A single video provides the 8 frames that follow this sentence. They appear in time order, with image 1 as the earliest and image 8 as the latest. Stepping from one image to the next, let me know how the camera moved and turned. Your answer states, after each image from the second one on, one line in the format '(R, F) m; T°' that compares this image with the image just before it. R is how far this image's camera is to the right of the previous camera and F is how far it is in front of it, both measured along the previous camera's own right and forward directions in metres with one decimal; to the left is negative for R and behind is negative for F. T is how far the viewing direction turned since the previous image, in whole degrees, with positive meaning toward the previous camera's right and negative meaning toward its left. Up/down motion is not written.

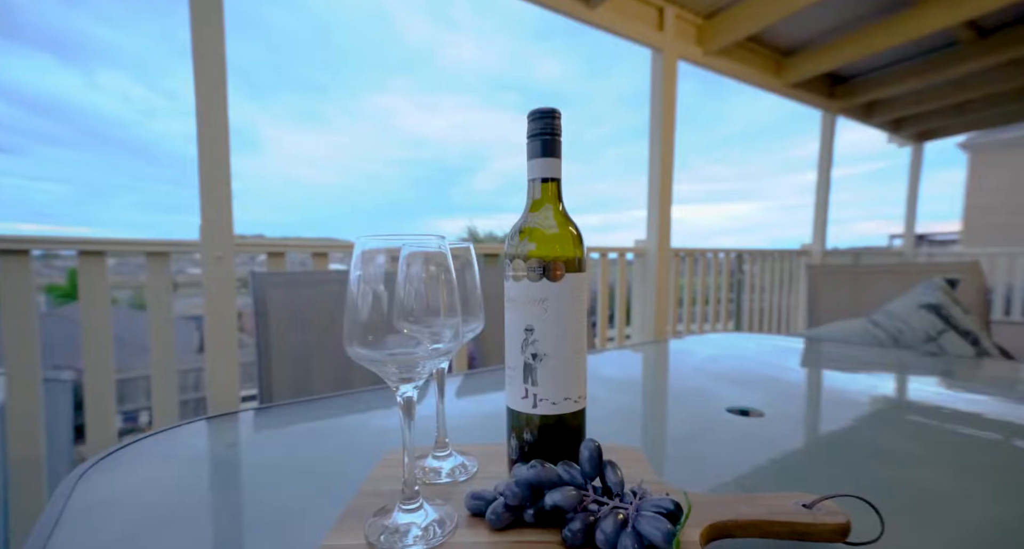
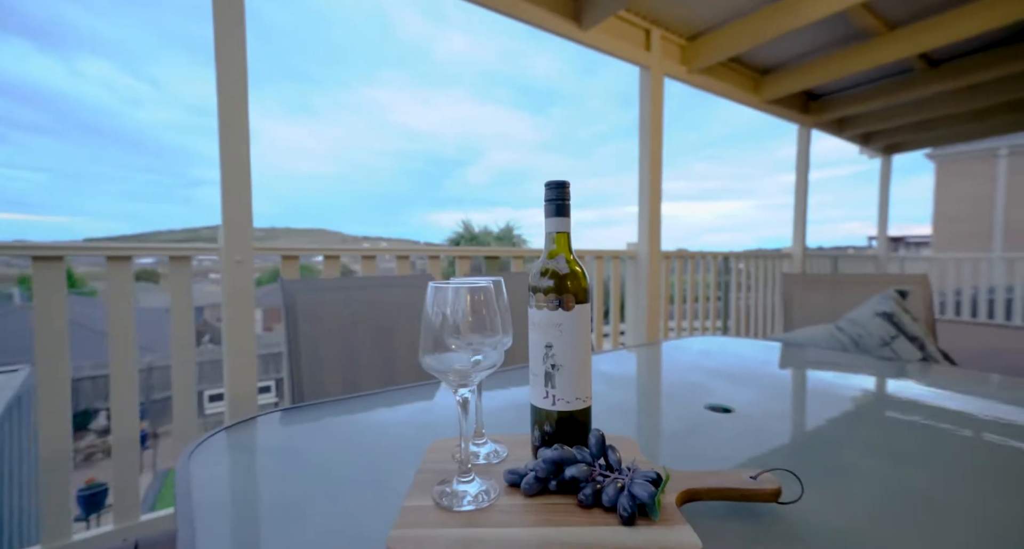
(0.0, -0.1) m; +2°
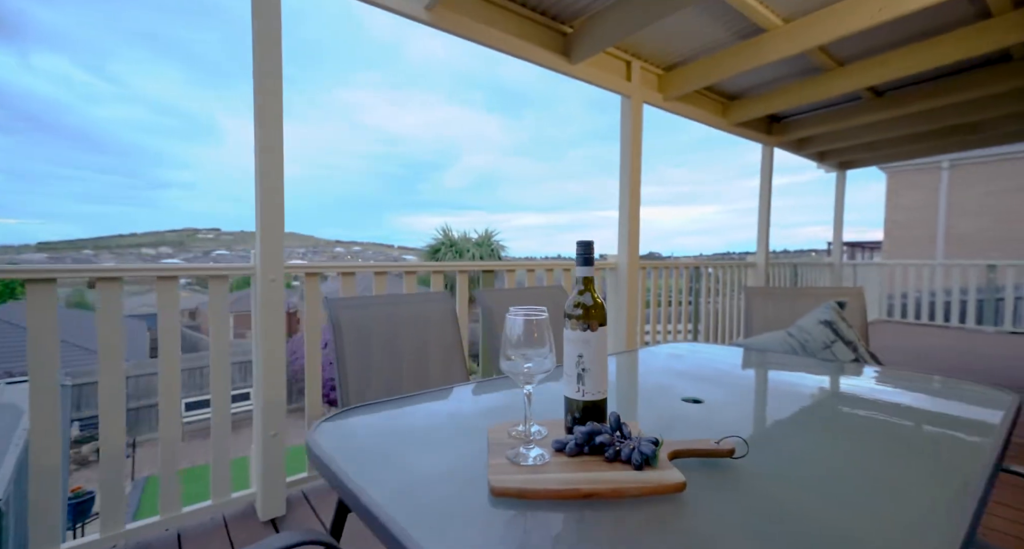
(-0.1, -0.2) m; +3°
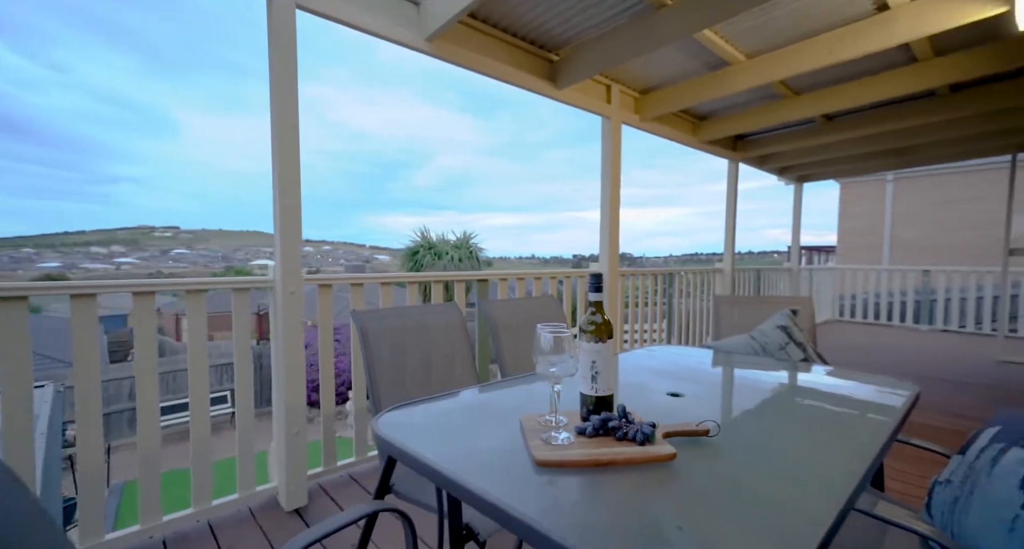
(-0.1, -0.2) m; +3°
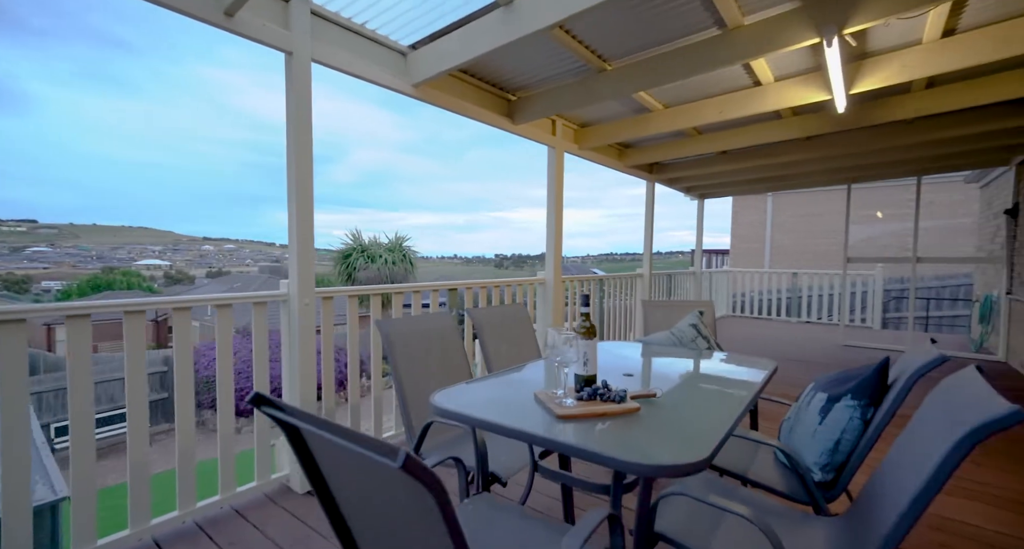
(-0.3, -0.4) m; +10°
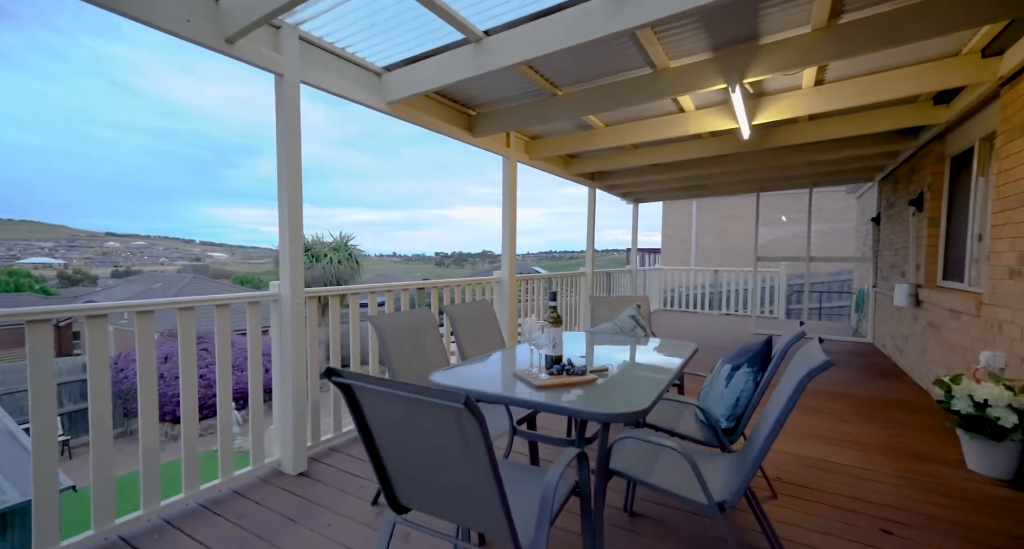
(-0.2, -0.4) m; +7°
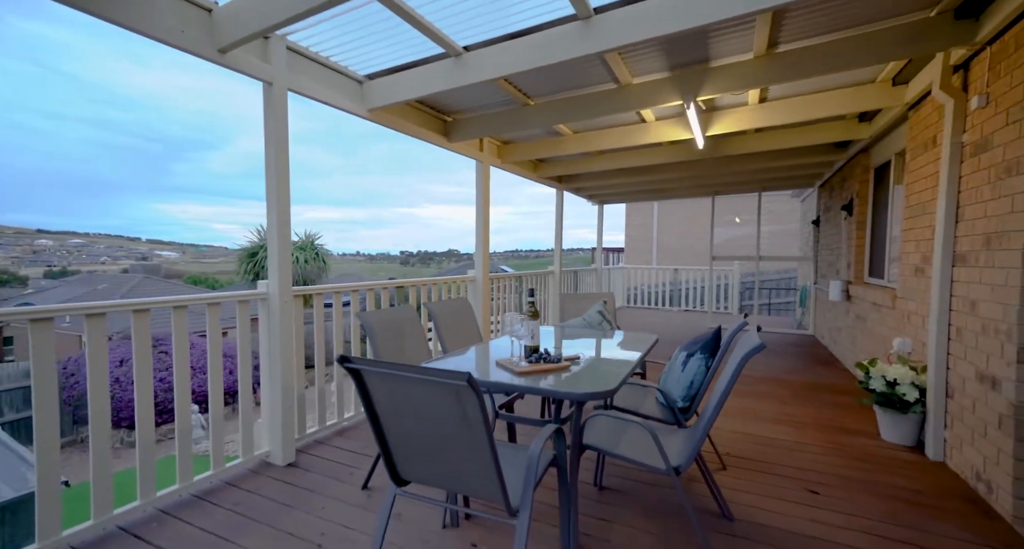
(-0.1, -0.2) m; +4°
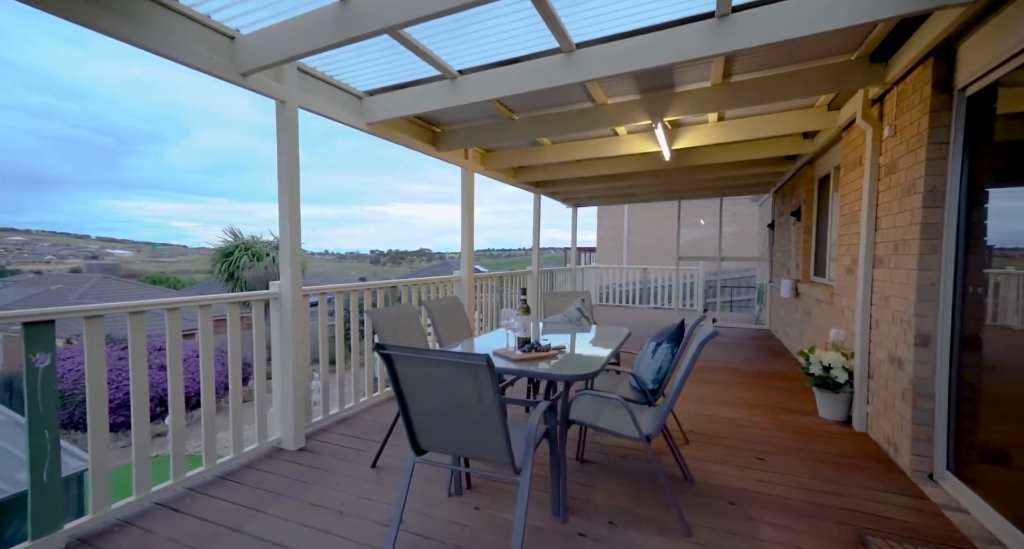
(-0.1, -0.3) m; +3°
